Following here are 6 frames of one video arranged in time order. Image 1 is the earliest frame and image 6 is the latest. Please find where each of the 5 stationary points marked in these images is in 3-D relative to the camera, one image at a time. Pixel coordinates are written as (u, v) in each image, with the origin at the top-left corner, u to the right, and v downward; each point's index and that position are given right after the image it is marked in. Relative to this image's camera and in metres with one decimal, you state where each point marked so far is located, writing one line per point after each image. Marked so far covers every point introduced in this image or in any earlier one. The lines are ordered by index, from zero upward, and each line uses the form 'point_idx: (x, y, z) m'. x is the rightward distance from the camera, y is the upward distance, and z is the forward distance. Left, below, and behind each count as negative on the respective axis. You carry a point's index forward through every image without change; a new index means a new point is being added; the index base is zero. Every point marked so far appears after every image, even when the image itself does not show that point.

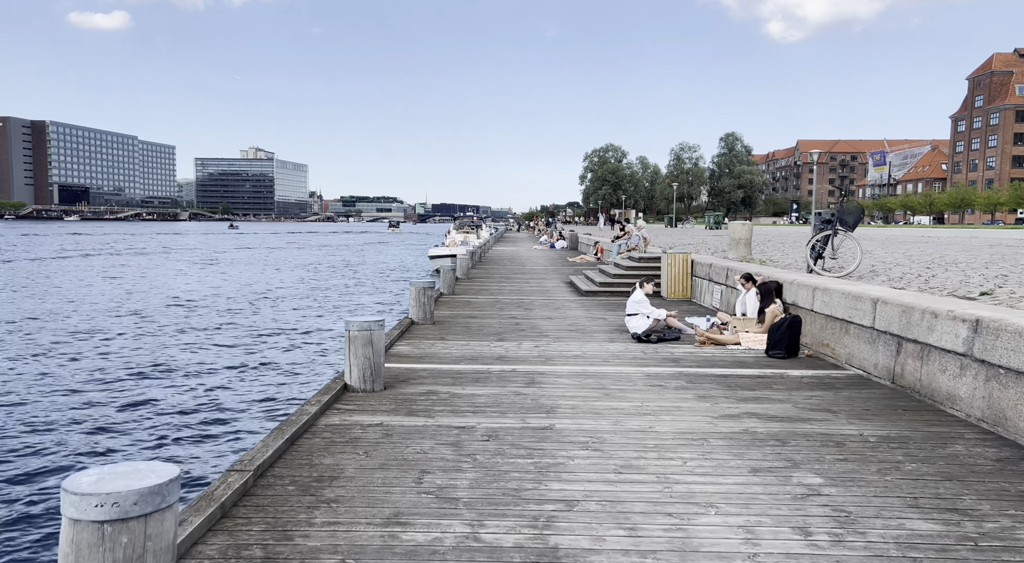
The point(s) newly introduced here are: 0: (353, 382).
0: (-1.5, -0.9, +7.7) m
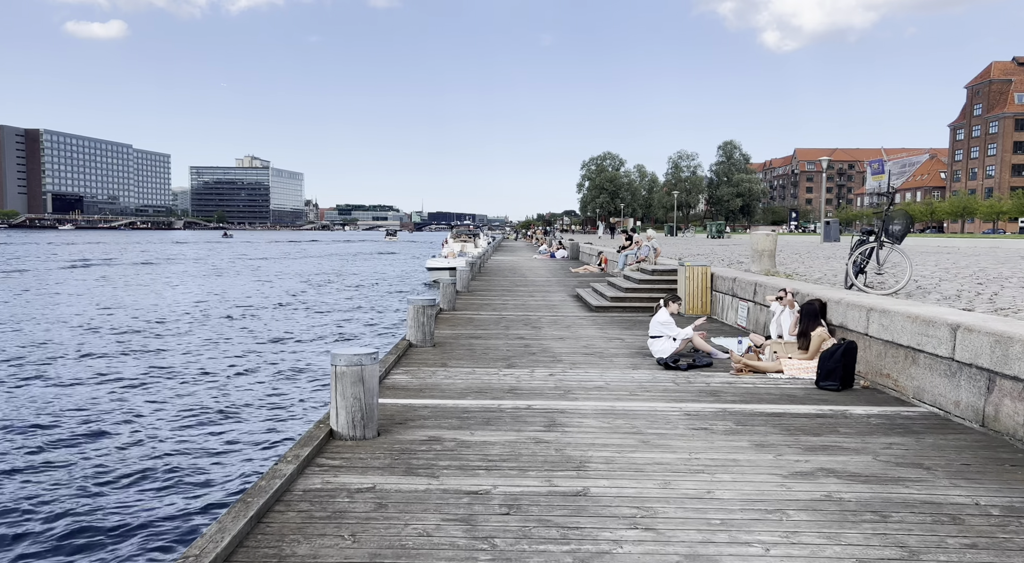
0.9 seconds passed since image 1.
0: (-1.3, -1.1, +6.4) m
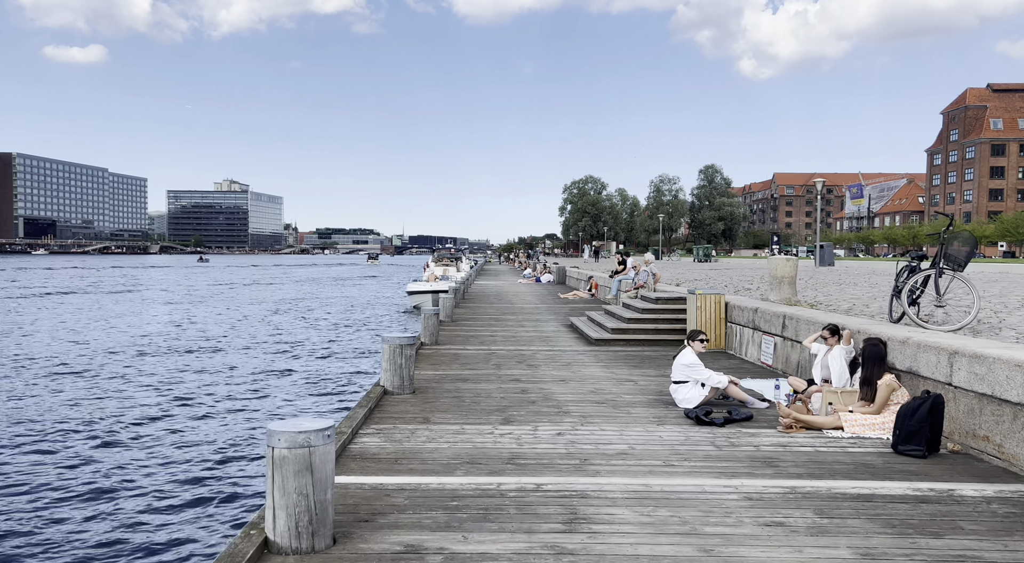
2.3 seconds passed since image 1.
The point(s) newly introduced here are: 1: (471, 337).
0: (-1.3, -1.4, +4.5) m
1: (-0.8, -1.1, +16.4) m
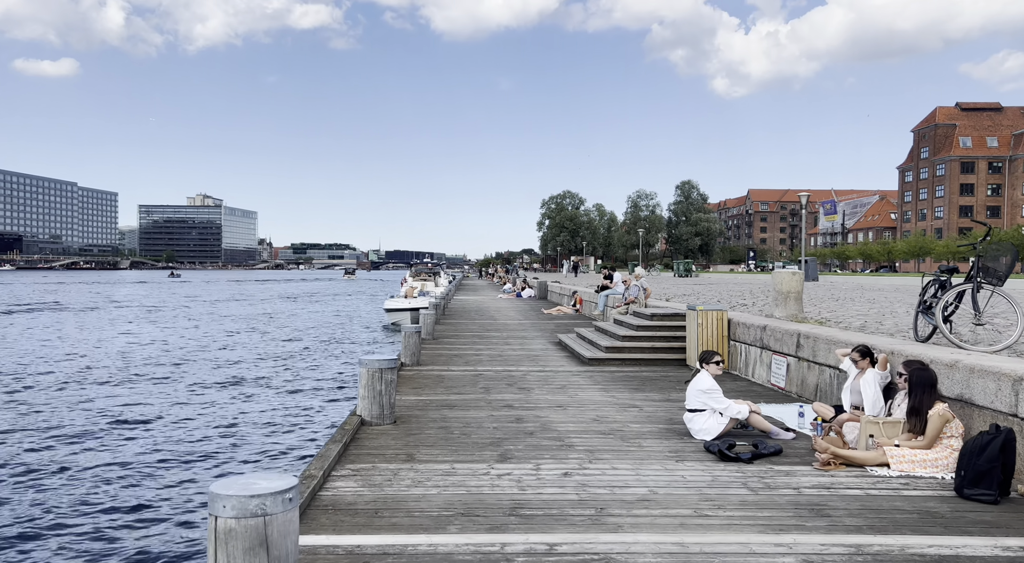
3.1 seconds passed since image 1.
0: (-1.2, -1.5, +3.4) m
1: (-1.1, -1.4, +15.3) m
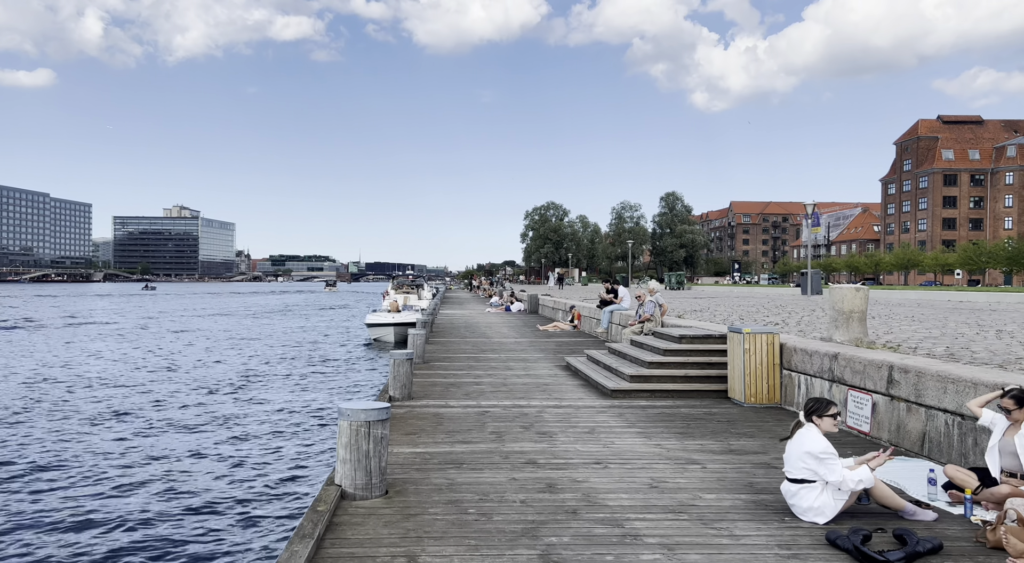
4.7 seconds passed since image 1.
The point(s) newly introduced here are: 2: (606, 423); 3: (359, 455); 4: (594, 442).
0: (-0.8, -1.6, +1.1) m
1: (-1.0, -1.7, +13.0) m
2: (+1.1, -1.7, +10.0) m
3: (-1.2, -1.3, +6.4) m
4: (+0.9, -1.7, +8.7) m
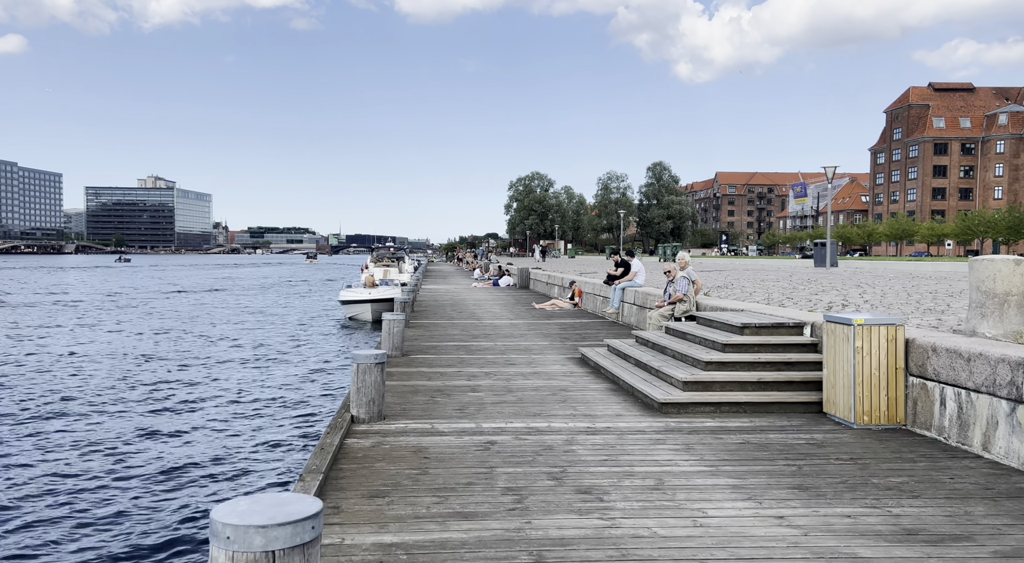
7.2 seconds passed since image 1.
0: (-0.5, -1.6, -2.3) m
1: (-0.9, -1.3, +9.6) m
2: (+1.3, -1.5, +6.6) m
3: (-0.9, -1.2, +2.9) m
4: (+1.1, -1.5, +5.4) m
